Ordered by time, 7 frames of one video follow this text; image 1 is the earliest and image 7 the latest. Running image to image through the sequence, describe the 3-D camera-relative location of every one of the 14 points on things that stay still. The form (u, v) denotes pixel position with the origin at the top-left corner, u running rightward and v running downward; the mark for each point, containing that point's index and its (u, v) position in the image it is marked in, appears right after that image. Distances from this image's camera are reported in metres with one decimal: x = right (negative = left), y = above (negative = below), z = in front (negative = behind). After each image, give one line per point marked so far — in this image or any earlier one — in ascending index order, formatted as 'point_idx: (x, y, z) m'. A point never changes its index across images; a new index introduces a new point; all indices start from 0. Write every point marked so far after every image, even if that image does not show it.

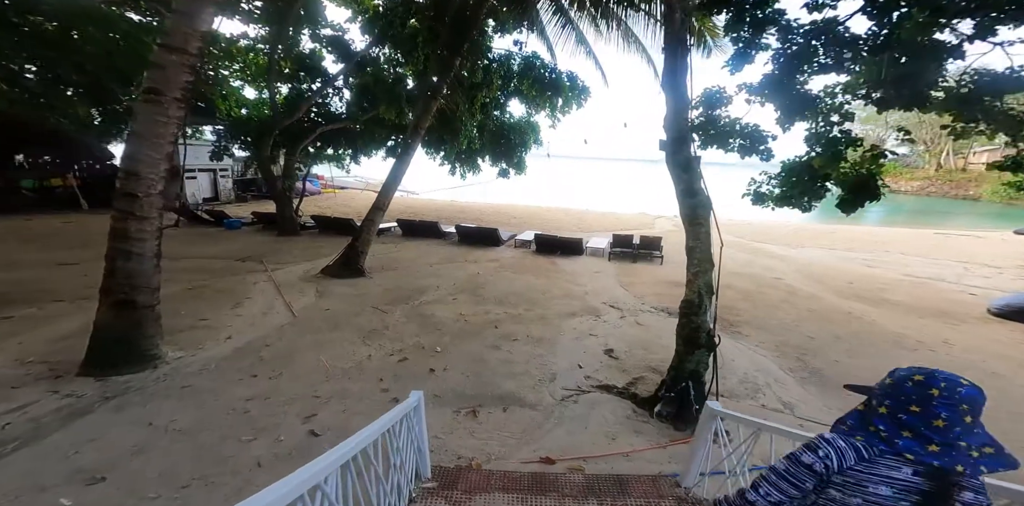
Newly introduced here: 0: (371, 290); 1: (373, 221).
0: (-2.7, -0.7, +9.1) m
1: (-3.1, +0.7, +10.3) m
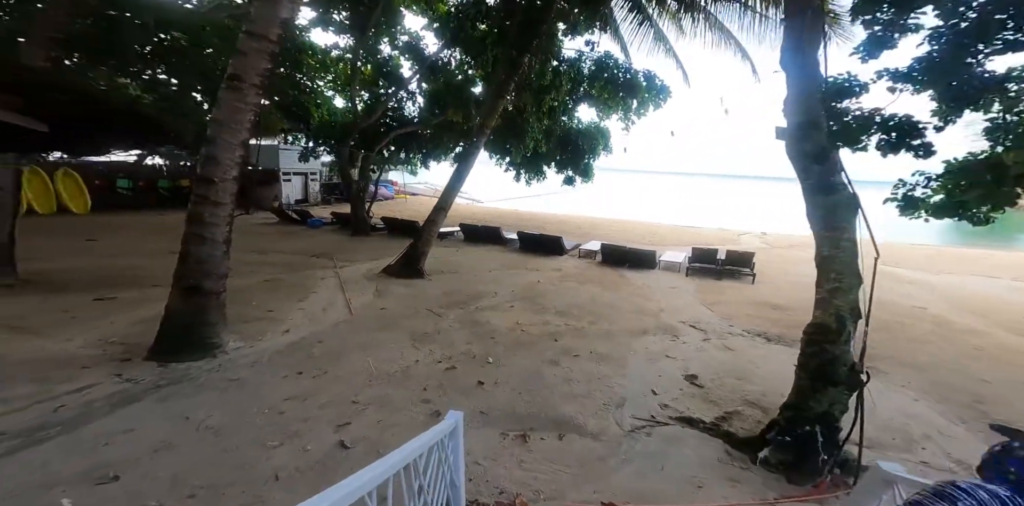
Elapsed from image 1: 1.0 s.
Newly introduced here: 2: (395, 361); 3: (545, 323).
0: (-1.6, -0.7, +8.7) m
1: (-1.6, +0.7, +9.9) m
2: (-1.5, -1.3, +5.7) m
3: (+0.6, -1.1, +7.4) m
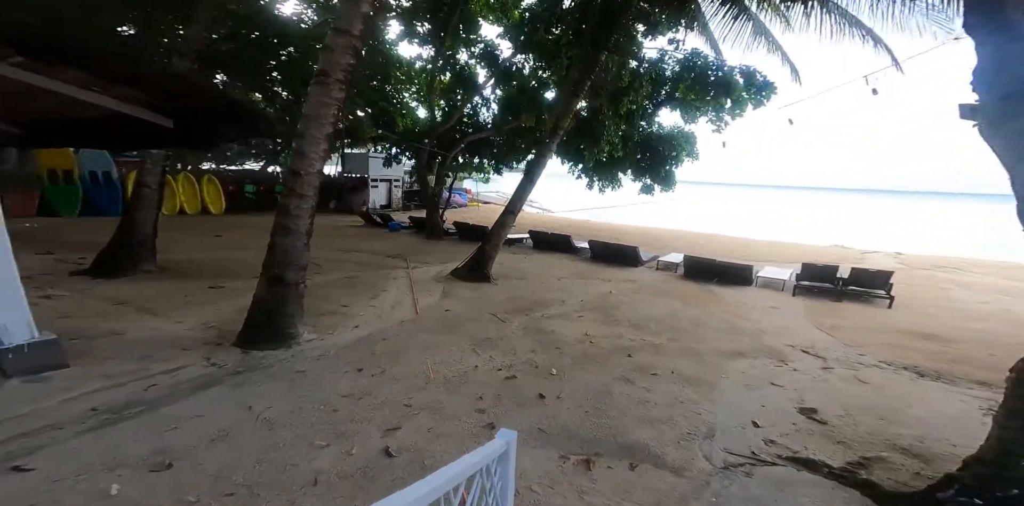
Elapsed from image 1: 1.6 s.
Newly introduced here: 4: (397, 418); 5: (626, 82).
0: (-0.3, -0.8, +8.3) m
1: (-0.1, +0.6, +9.6) m
2: (-0.7, -1.3, +5.4) m
3: (+1.6, -1.2, +6.7) m
4: (-1.0, -1.5, +4.0) m
5: (+3.4, +5.0, +13.4) m
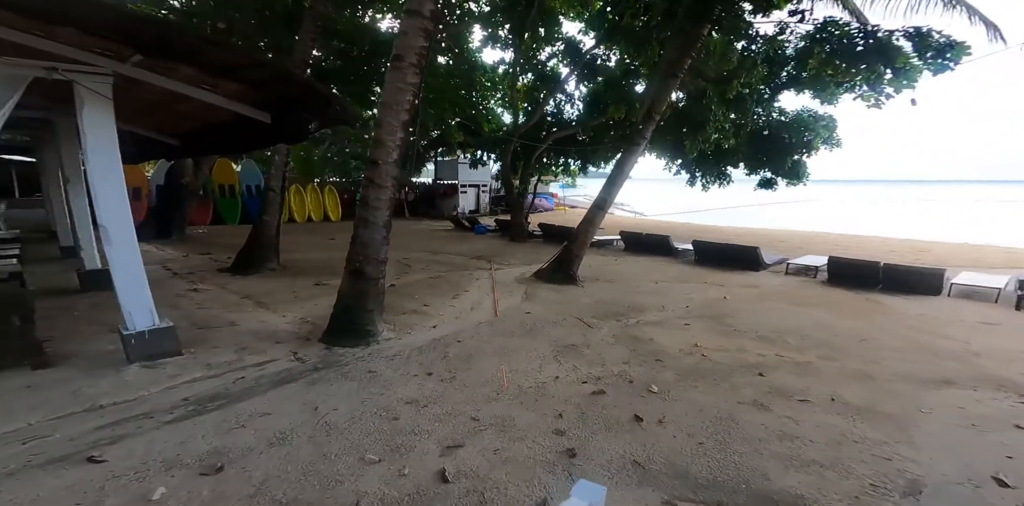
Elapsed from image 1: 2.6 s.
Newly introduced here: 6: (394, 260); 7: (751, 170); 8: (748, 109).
0: (+1.1, -0.8, +7.5) m
1: (+1.6, +0.6, +8.8) m
2: (+0.2, -1.2, +4.7) m
3: (+2.7, -1.2, +5.5) m
4: (-0.4, -1.3, +3.4) m
5: (+5.7, +4.9, +11.8) m
6: (-2.7, -0.1, +9.7) m
7: (+8.0, +2.9, +16.0) m
8: (+7.0, +4.3, +13.8) m
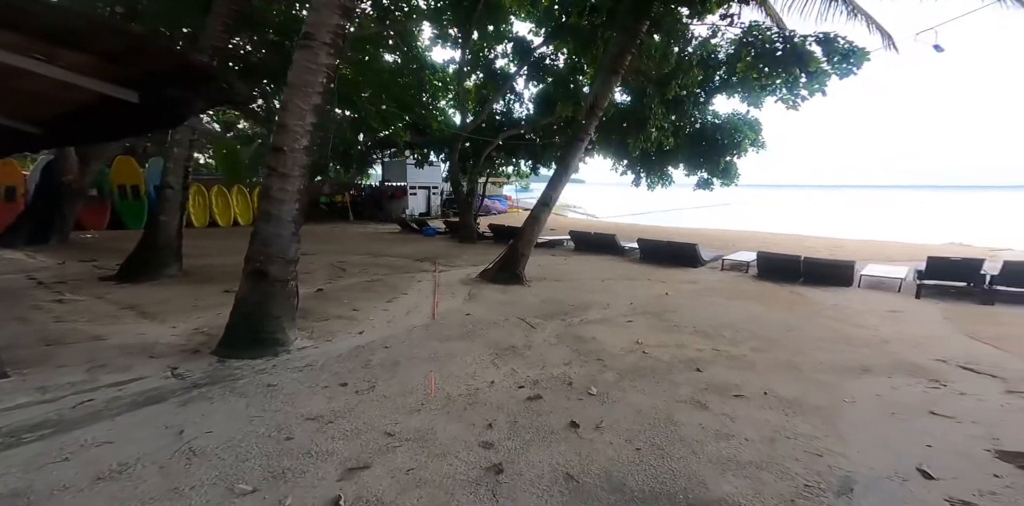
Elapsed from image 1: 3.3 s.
0: (+0.2, -0.7, +7.1) m
1: (+0.5, +0.6, +8.5) m
2: (-0.5, -1.2, +4.2) m
3: (+2.0, -1.1, +5.3) m
4: (-0.9, -1.3, +2.9) m
5: (+4.3, +5.0, +11.9) m
6: (-3.8, -0.2, +9.0) m
7: (+6.2, +2.9, +16.3) m
8: (+5.4, +4.4, +14.1) m
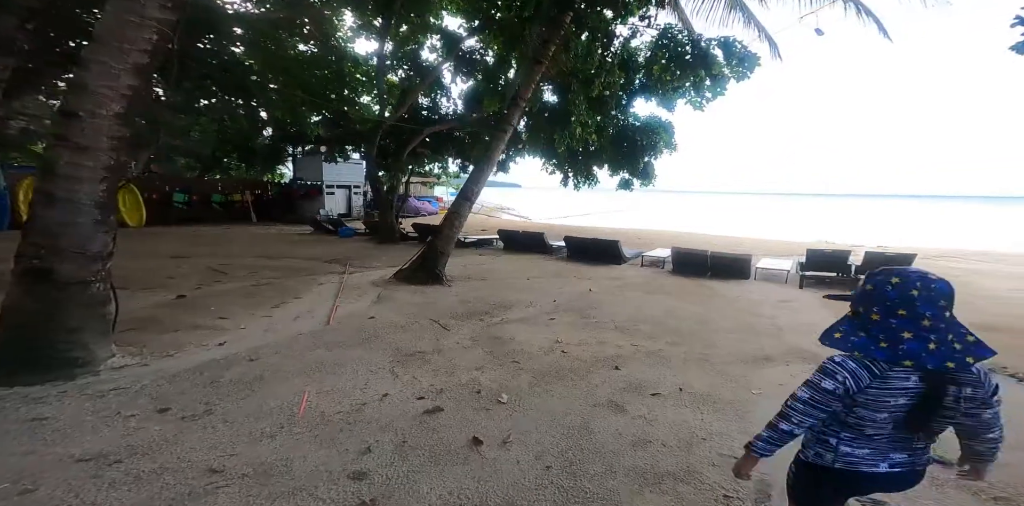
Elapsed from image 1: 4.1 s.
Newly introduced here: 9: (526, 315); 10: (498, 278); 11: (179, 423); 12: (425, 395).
0: (-1.0, -0.7, +6.5) m
1: (-0.9, +0.7, +7.9) m
2: (-1.3, -1.1, +3.5) m
3: (+1.0, -1.0, +4.9) m
4: (-1.5, -1.2, +2.2) m
5: (+2.3, +5.0, +11.9) m
6: (-5.2, -0.2, +7.8) m
7: (+3.6, +2.9, +16.4) m
8: (+3.1, +4.4, +14.1) m
9: (+0.2, -0.8, +6.0) m
10: (-0.3, -0.5, +8.3) m
11: (-2.0, -1.0, +2.8) m
12: (-0.6, -1.1, +3.5) m
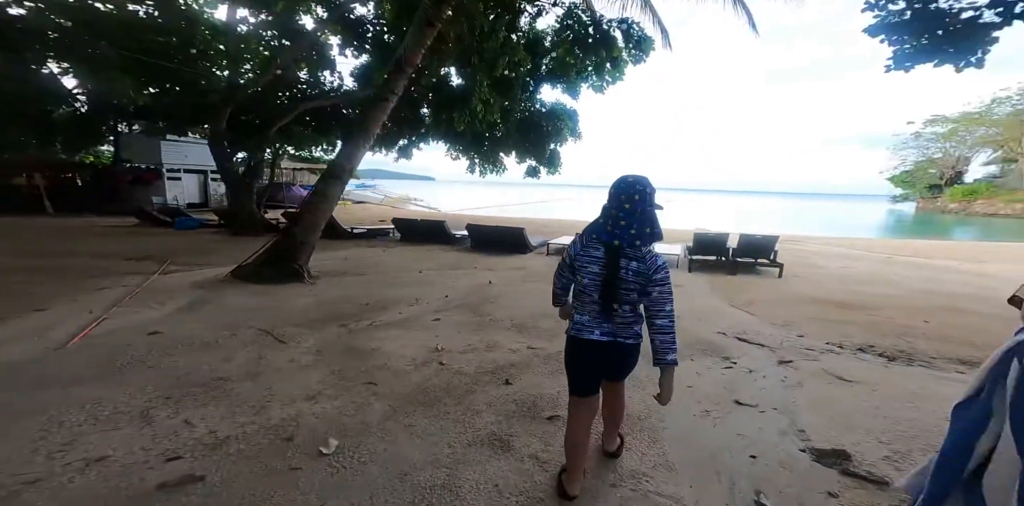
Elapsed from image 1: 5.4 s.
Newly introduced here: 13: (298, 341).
0: (-2.4, -0.6, +5.1) m
1: (-2.6, +0.8, +6.4) m
2: (-2.1, -1.0, +2.1) m
3: (-0.1, -0.8, +3.9) m
4: (-2.1, -1.1, +0.7) m
5: (-0.2, +5.3, +10.9) m
6: (-6.8, -0.2, +5.6) m
7: (+0.3, +3.2, +15.6) m
8: (+0.1, +4.7, +13.2) m
9: (-1.1, -0.7, +4.8) m
10: (-2.0, -0.3, +7.0) m
11: (-2.7, -1.0, +1.3) m
12: (-1.5, -1.0, +2.2) m
13: (-1.8, -0.7, +3.9) m
